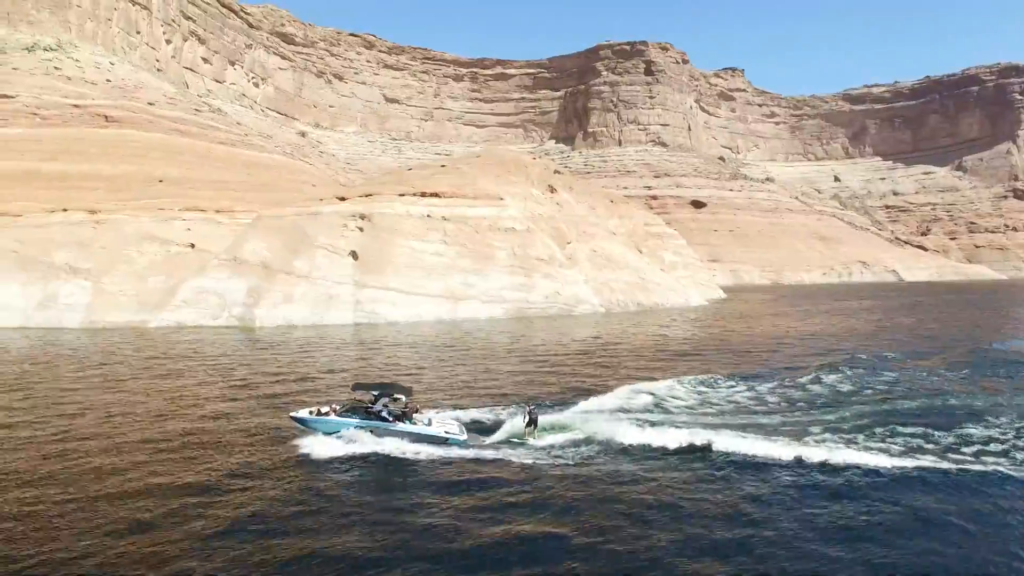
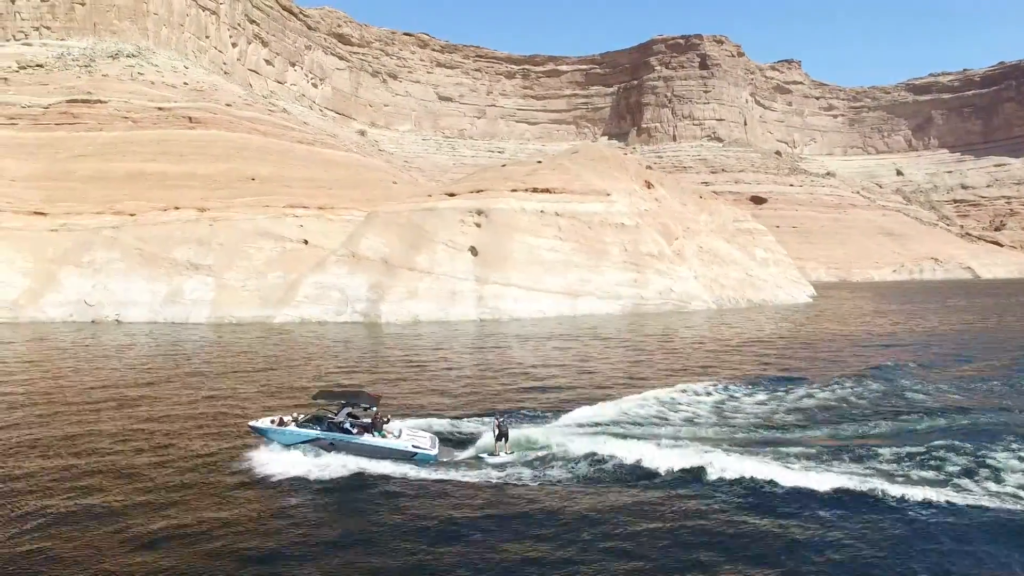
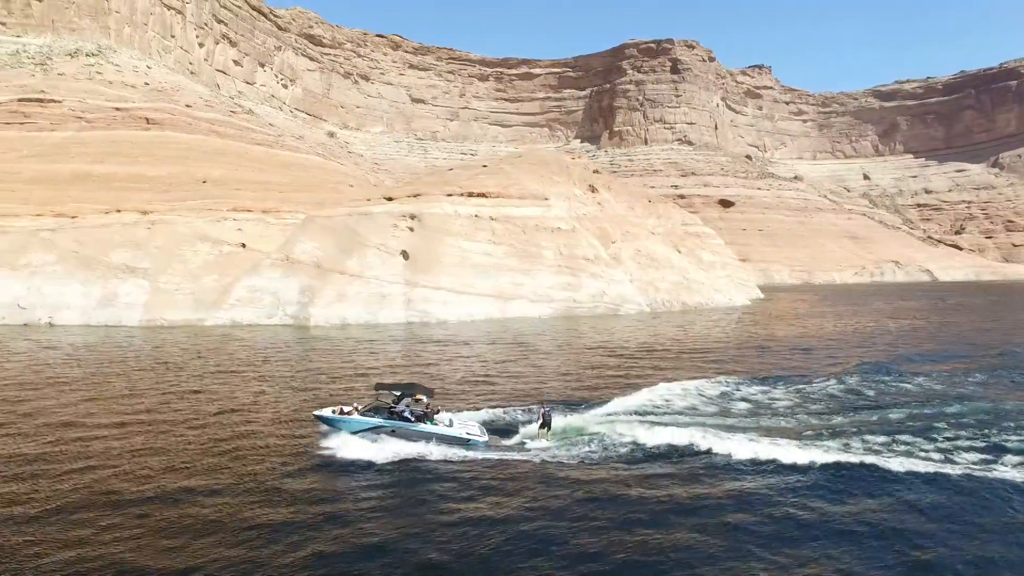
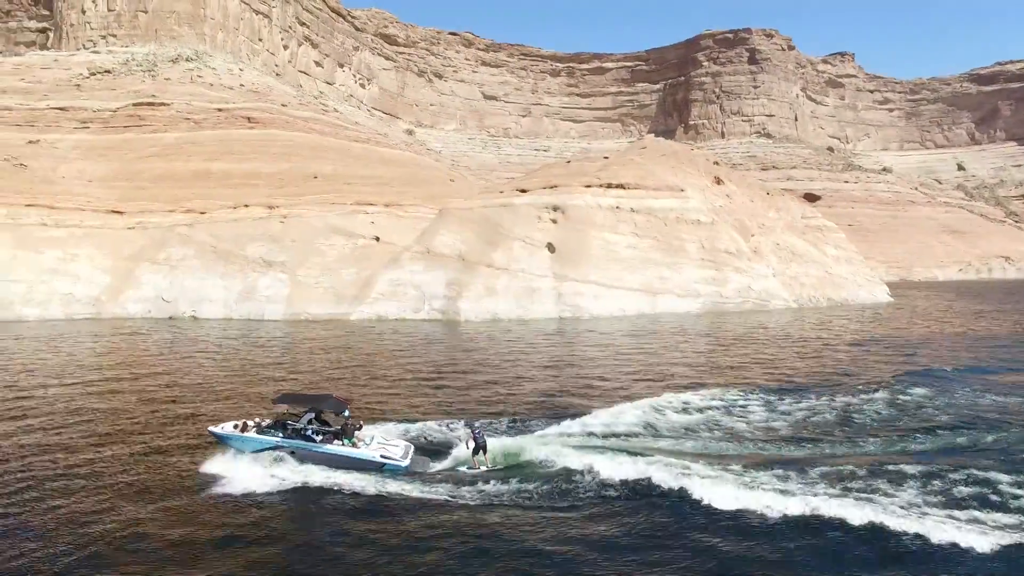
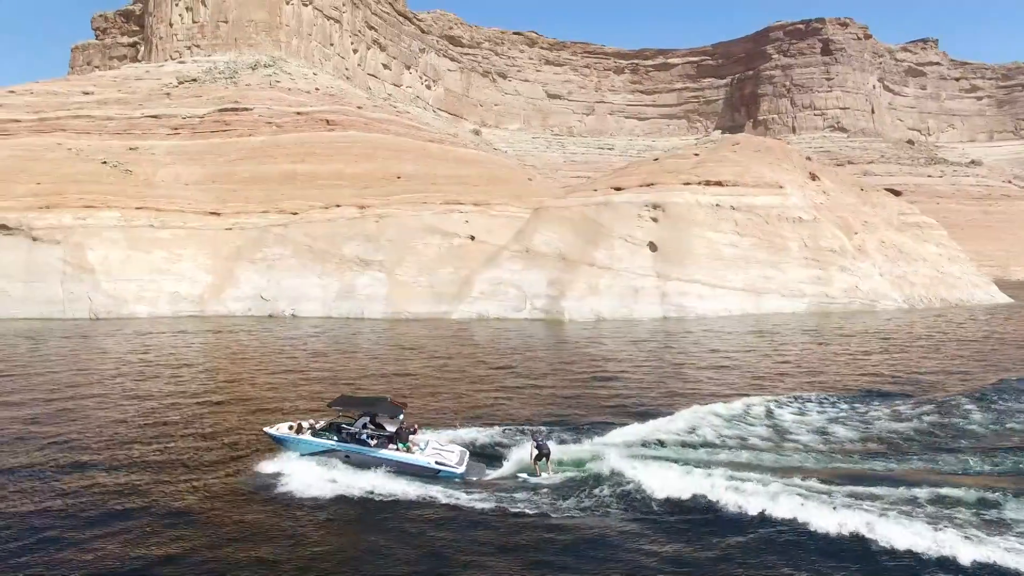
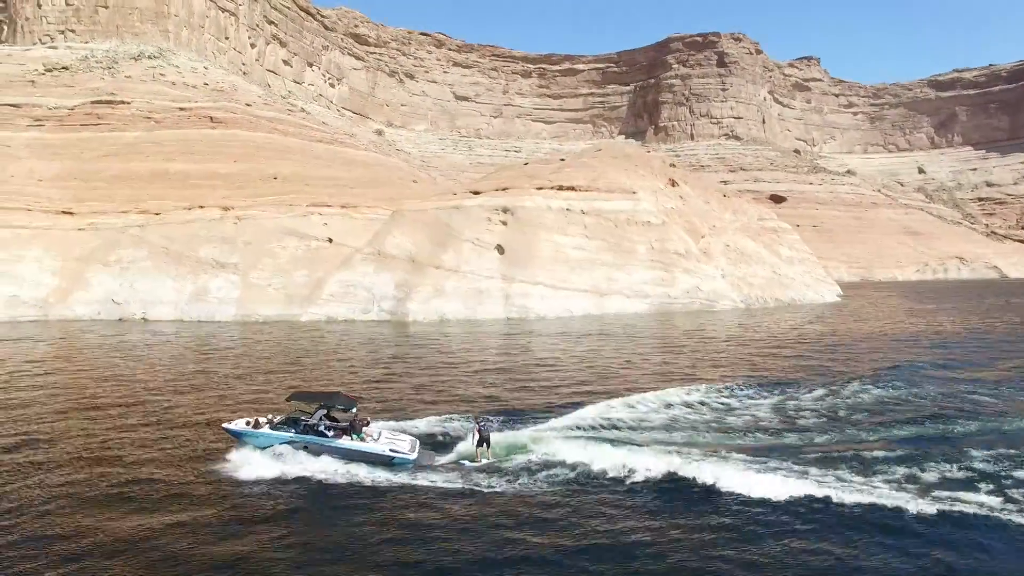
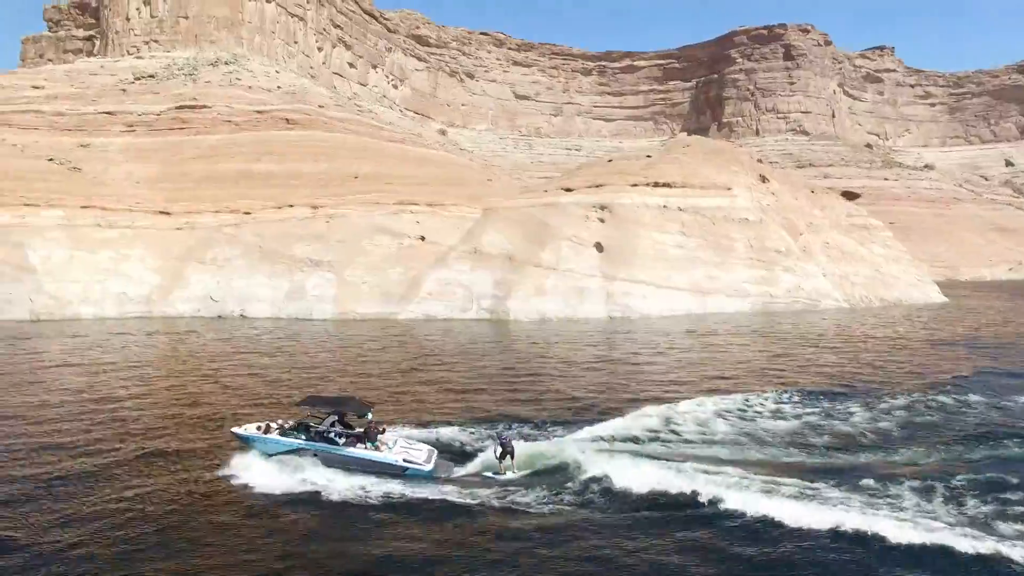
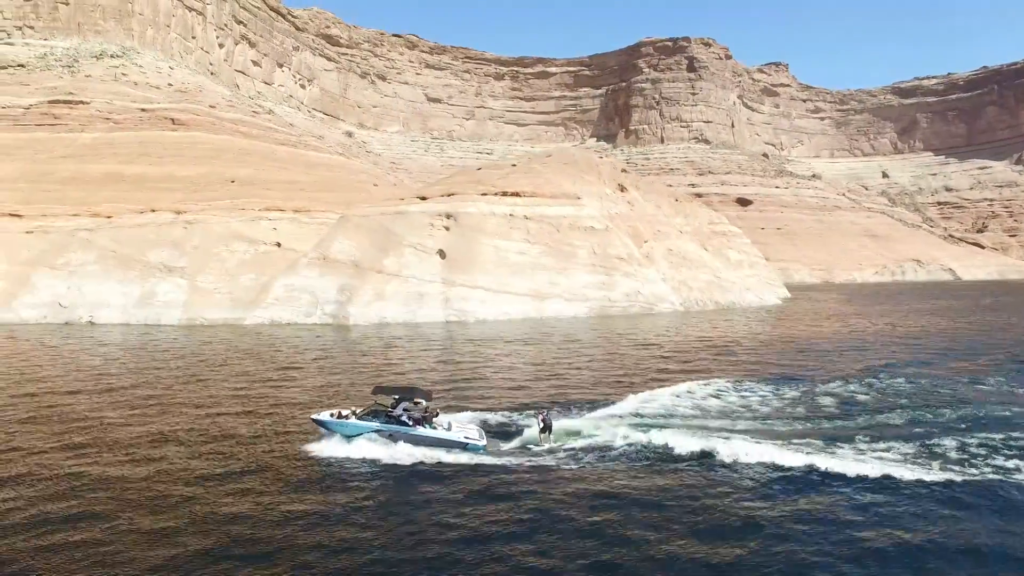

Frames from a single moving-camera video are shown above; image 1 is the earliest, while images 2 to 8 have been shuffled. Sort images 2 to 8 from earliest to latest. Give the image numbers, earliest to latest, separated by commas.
3, 8, 2, 6, 4, 7, 5
